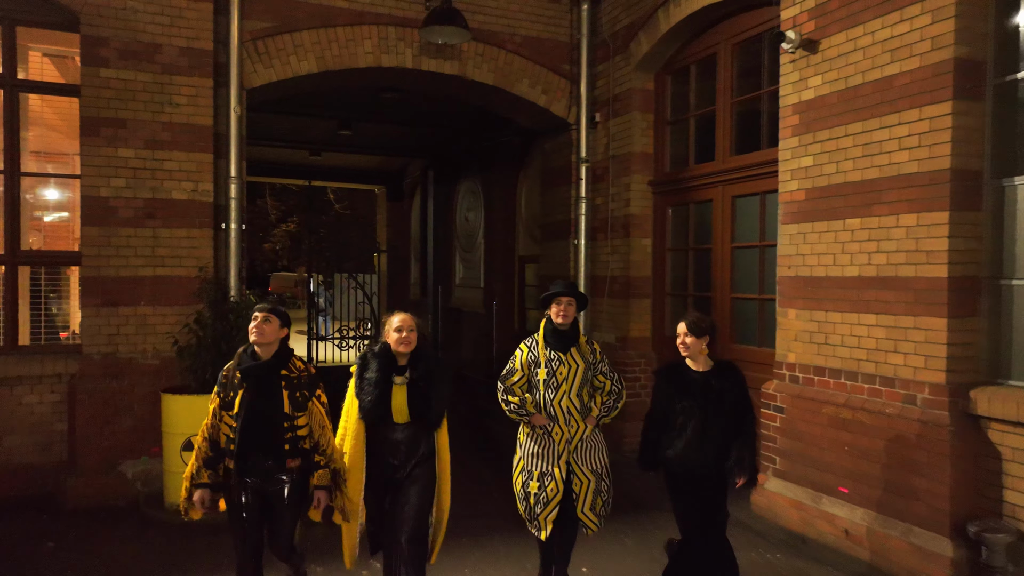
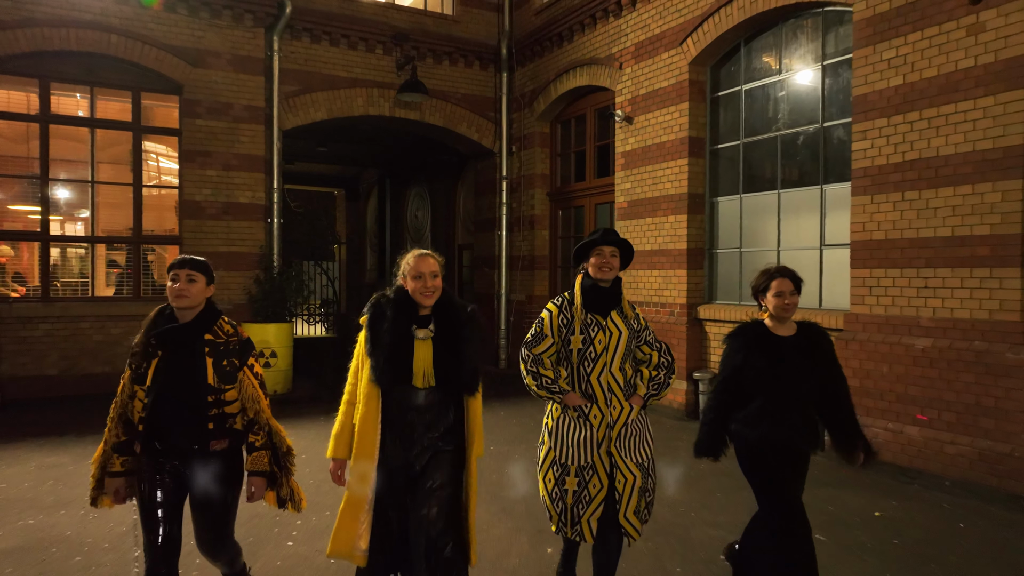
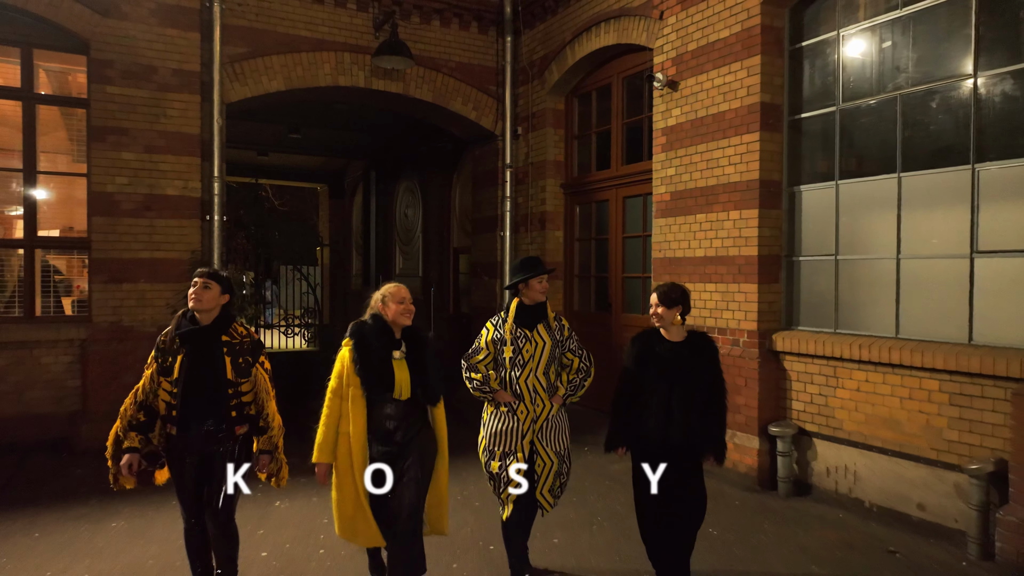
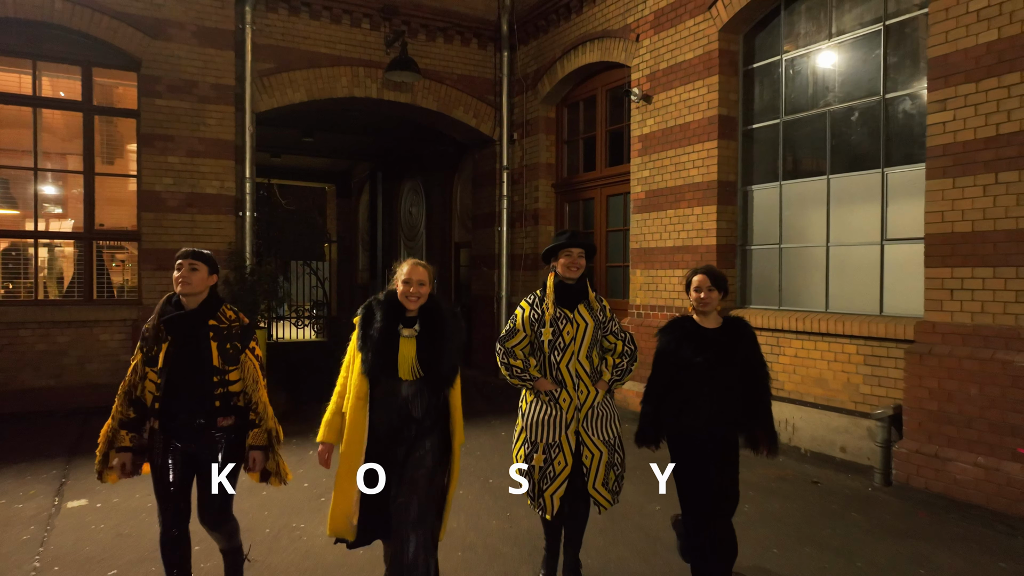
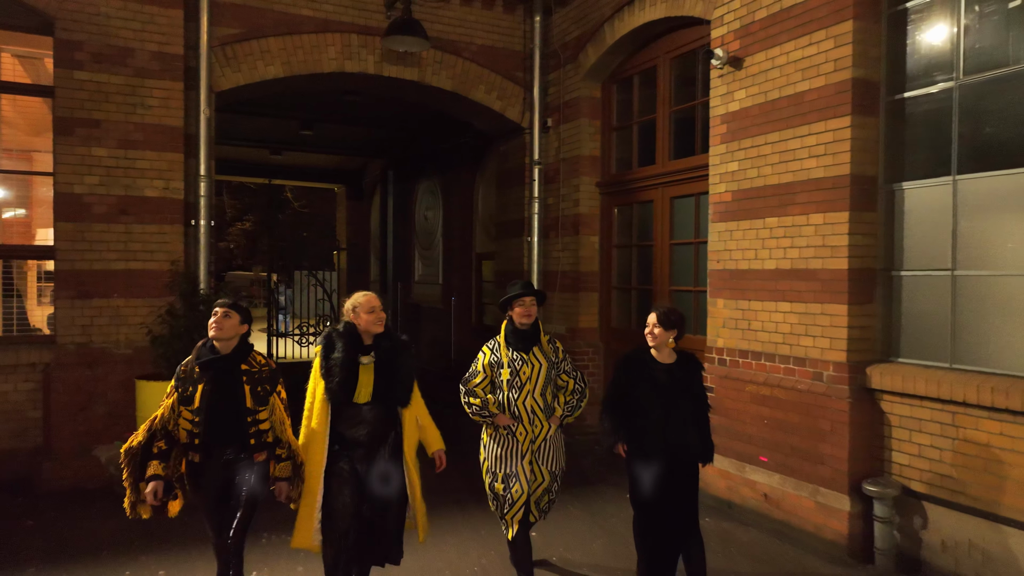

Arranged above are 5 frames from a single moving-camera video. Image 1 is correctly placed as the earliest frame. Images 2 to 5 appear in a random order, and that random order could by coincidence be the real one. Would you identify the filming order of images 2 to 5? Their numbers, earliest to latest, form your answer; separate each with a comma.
5, 3, 4, 2
